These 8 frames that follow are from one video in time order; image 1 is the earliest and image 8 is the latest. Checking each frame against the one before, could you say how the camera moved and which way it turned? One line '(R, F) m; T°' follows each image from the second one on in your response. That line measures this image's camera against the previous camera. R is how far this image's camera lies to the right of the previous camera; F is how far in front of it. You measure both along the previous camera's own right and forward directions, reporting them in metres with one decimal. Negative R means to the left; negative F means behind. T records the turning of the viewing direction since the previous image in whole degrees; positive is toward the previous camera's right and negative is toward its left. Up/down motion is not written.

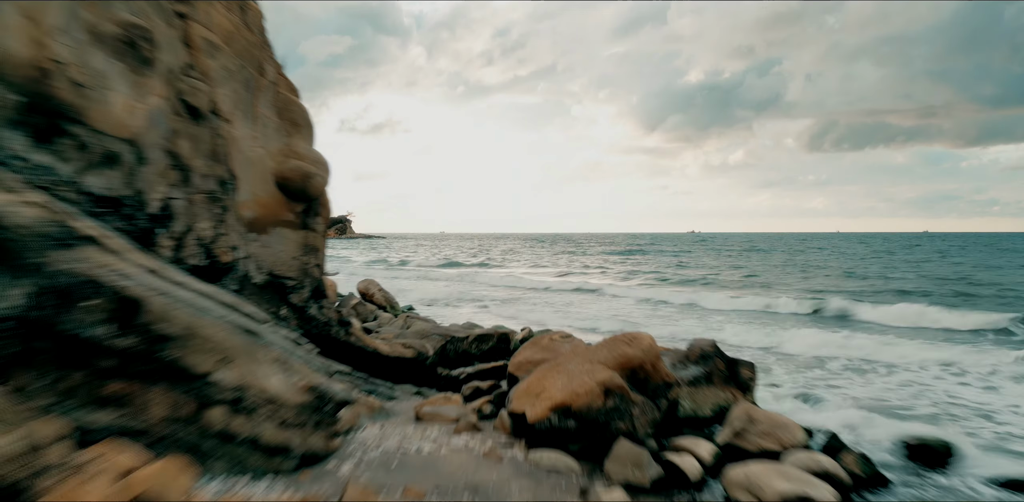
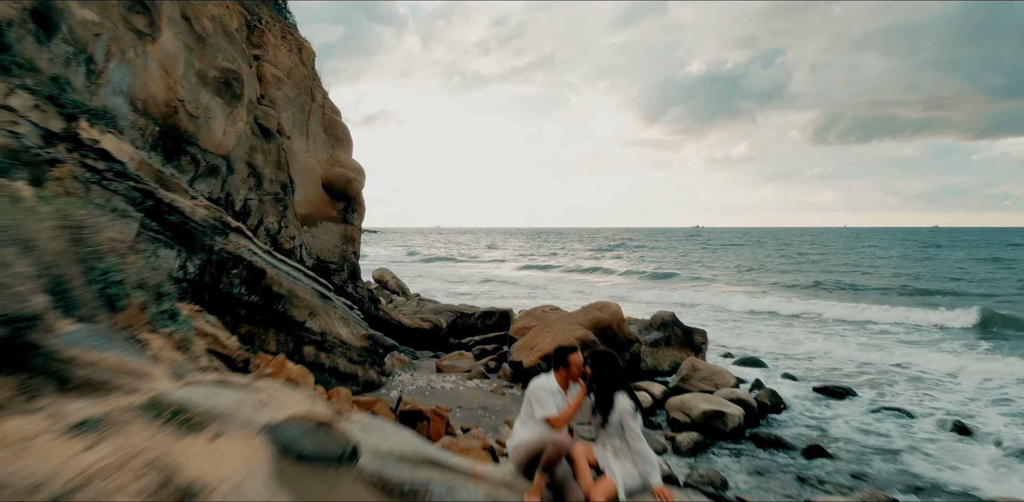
(0.0, -2.5) m; 0°
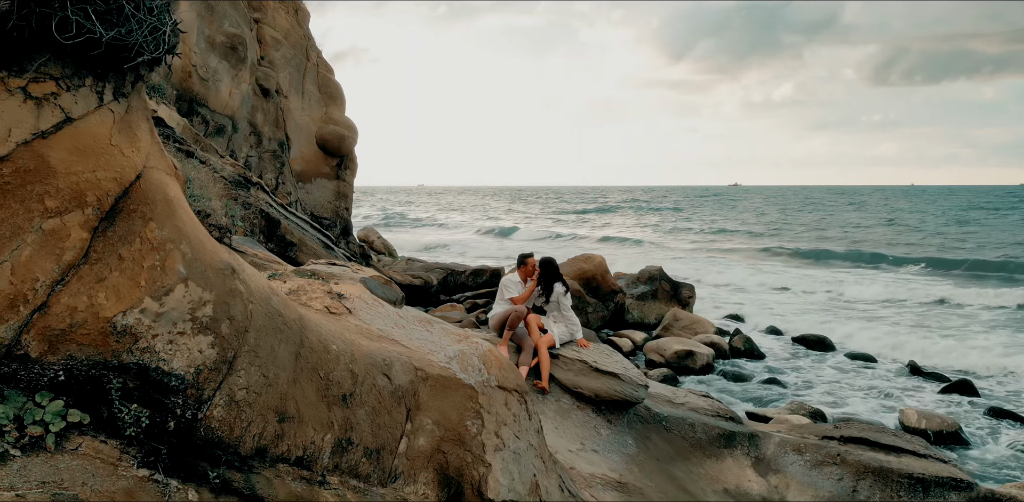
(0.0, -1.4) m; +2°
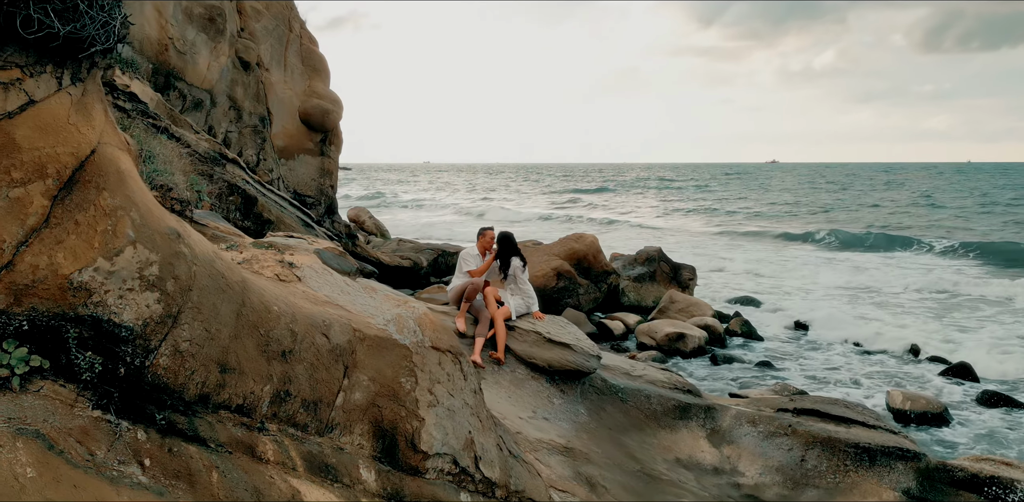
(+0.2, -0.2) m; +1°
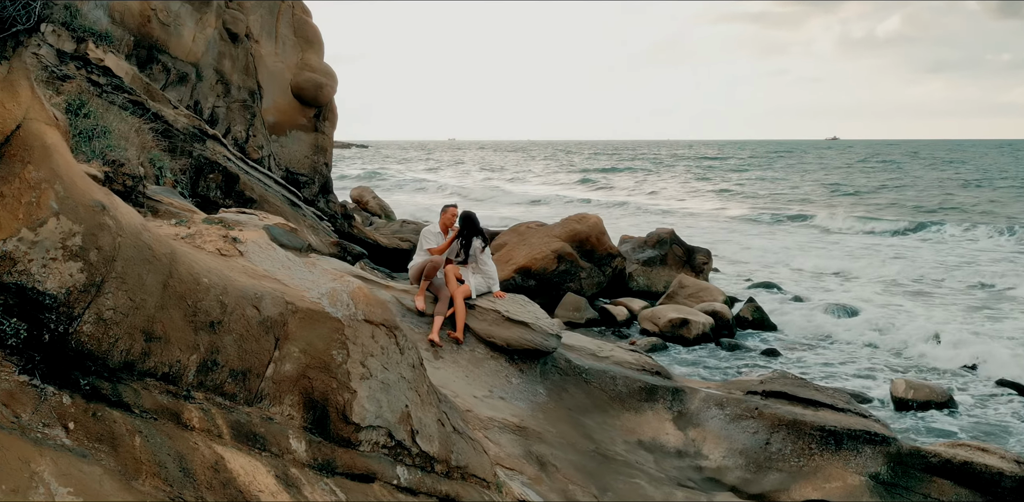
(+0.3, 0.0) m; 0°
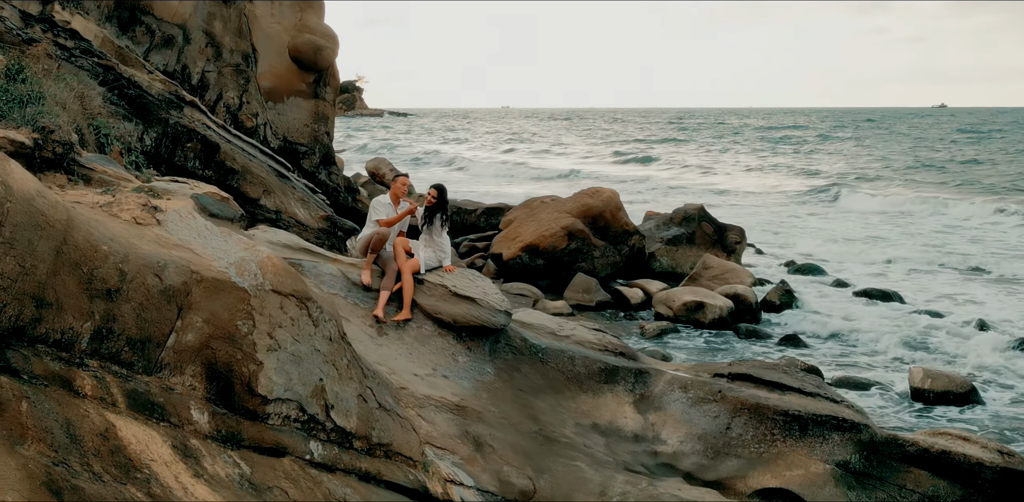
(+0.4, 0.0) m; 0°
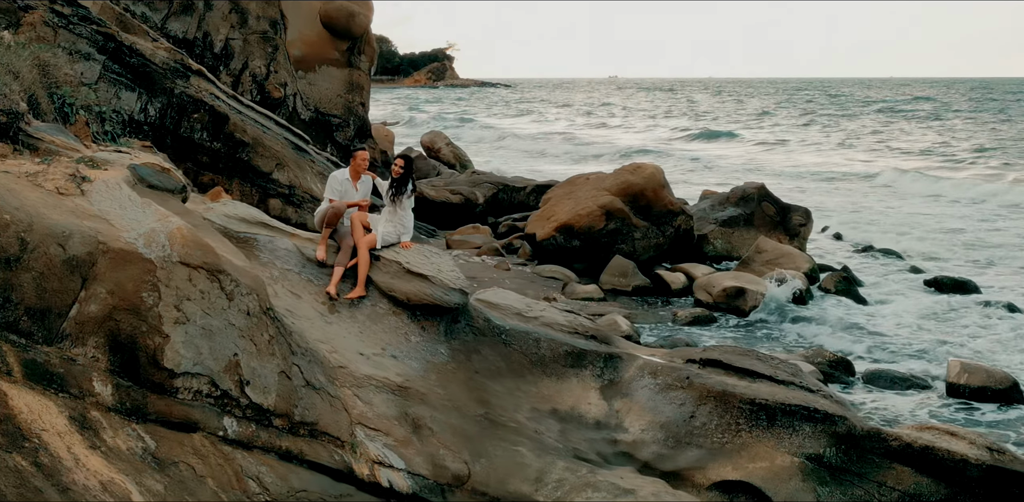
(+0.4, +0.1) m; -2°
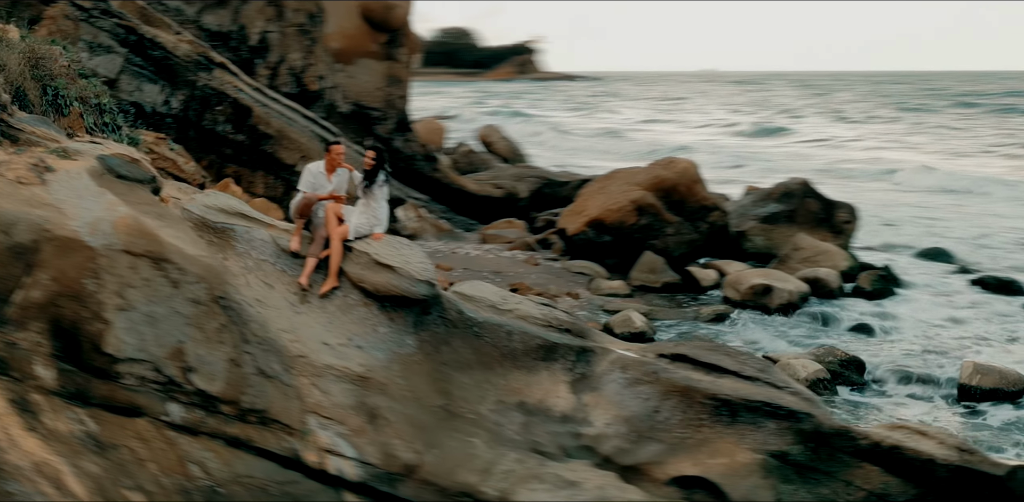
(+0.4, 0.0) m; -3°
